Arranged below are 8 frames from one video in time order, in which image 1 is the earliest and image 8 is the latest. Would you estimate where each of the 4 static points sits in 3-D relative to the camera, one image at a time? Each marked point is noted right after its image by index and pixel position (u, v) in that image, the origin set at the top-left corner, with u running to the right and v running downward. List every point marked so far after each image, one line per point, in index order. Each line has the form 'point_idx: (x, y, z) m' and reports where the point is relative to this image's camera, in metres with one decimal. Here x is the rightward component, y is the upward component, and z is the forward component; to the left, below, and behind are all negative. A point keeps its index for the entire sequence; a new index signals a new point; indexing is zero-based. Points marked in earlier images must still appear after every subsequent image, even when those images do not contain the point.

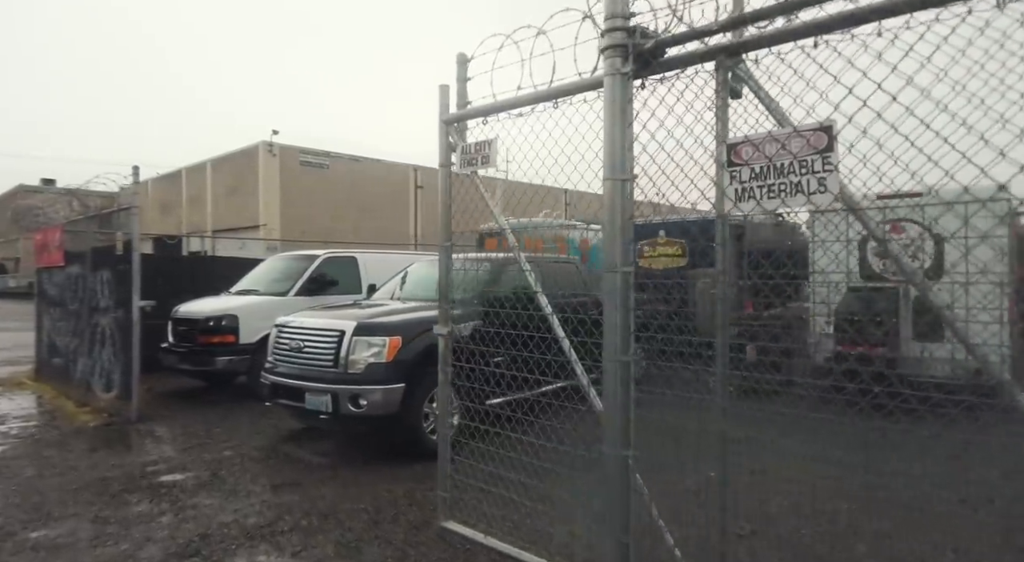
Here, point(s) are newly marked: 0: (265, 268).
0: (-4.2, +0.2, +9.5) m
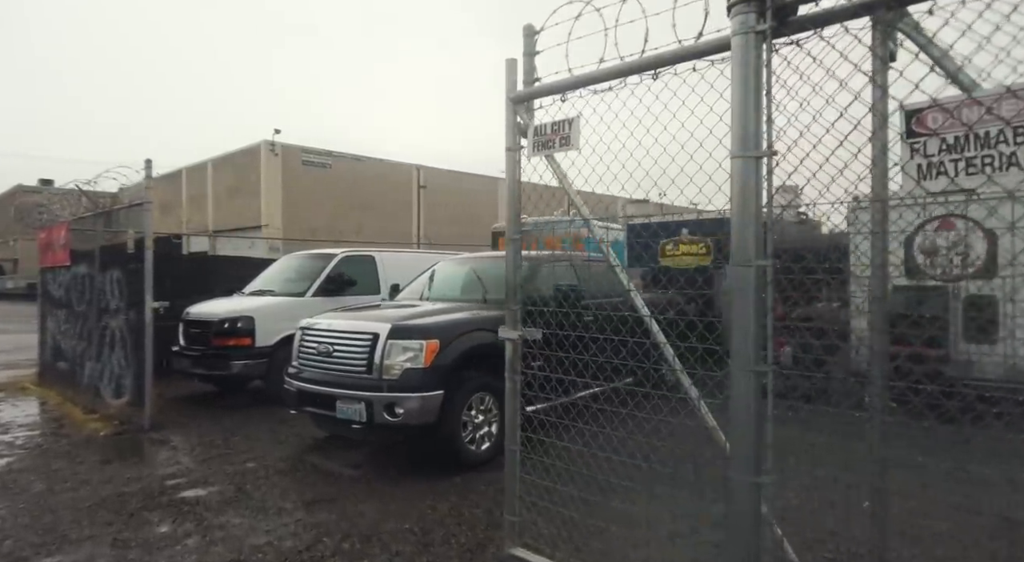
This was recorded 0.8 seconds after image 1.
0: (-3.8, +0.2, +9.1) m
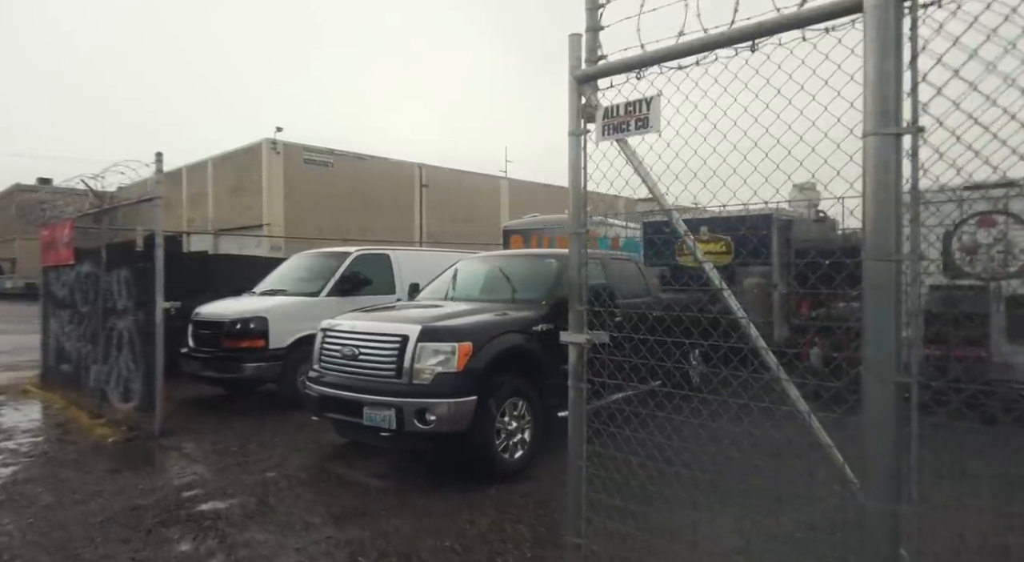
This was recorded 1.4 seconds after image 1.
0: (-3.5, +0.2, +8.8) m
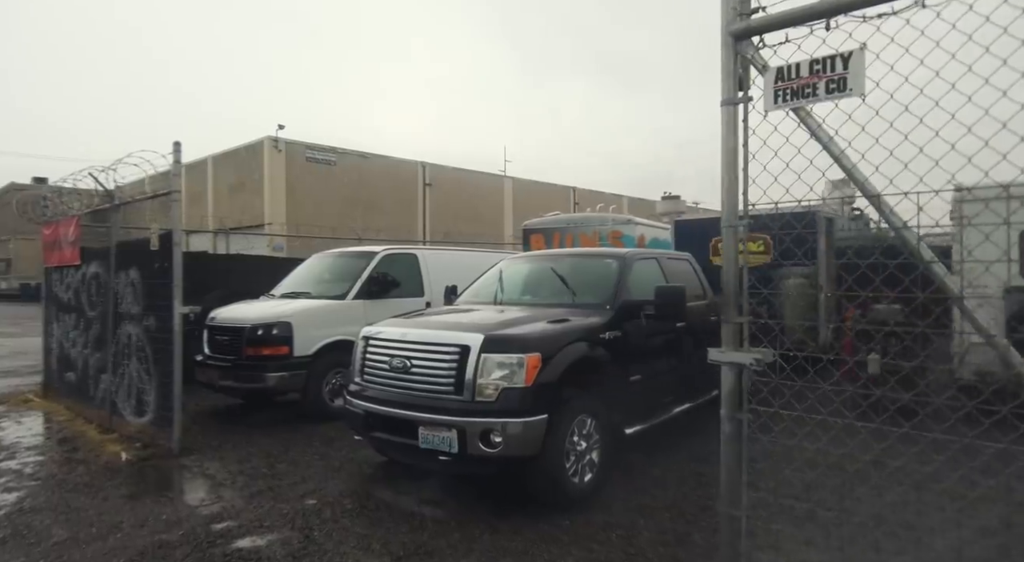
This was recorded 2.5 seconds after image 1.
0: (-2.9, +0.2, +8.2) m
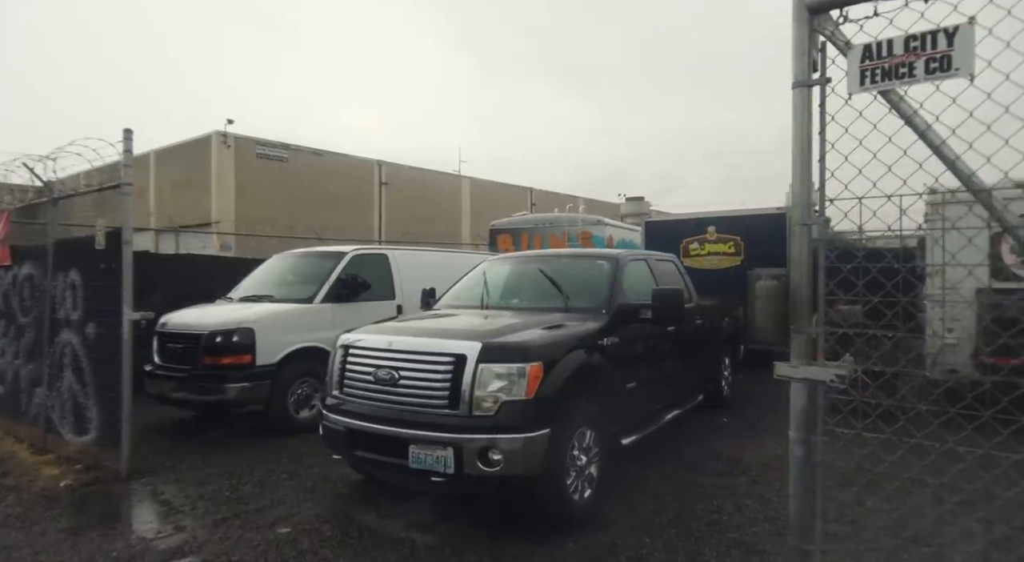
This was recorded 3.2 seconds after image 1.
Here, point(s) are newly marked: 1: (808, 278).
0: (-3.2, +0.2, +7.7) m
1: (+1.0, 0.0, +1.9) m
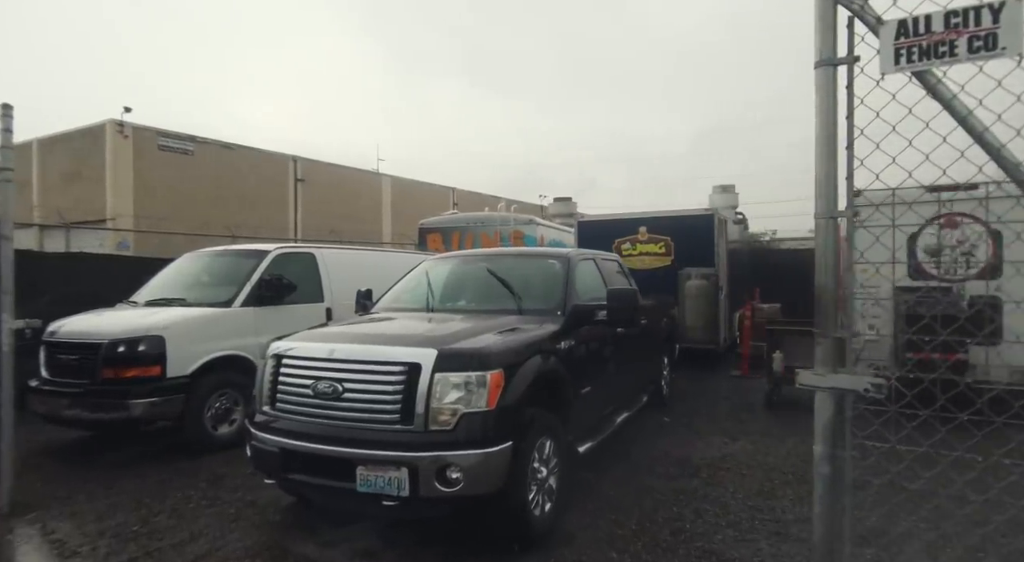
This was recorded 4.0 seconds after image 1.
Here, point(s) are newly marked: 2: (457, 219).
0: (-4.0, +0.2, +6.9) m
1: (+1.0, 0.0, +1.7) m
2: (-1.4, +1.6, +14.9) m
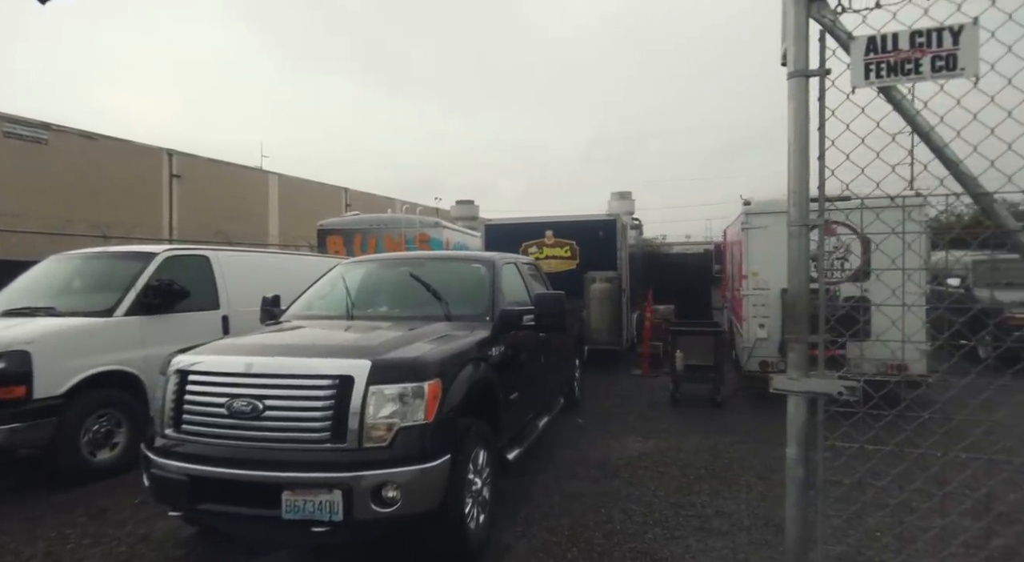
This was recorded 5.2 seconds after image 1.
0: (-4.9, +0.1, +6.0) m
1: (+0.9, 0.0, +1.8) m
2: (-3.8, +1.5, +14.4) m
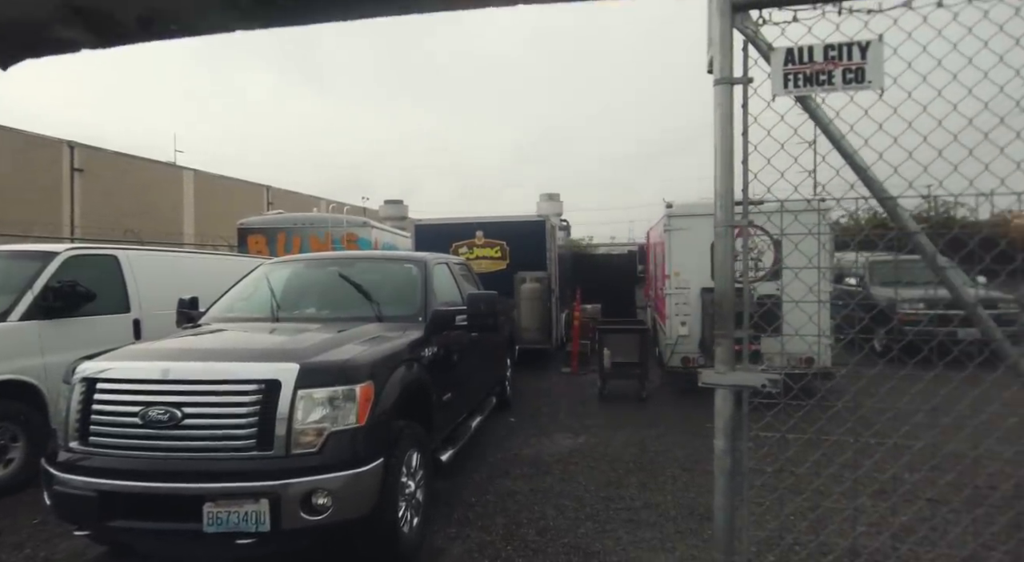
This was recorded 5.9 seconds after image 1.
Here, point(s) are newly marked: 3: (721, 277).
0: (-5.6, +0.1, +5.4) m
1: (+0.7, 0.0, +1.9) m
2: (-5.5, +1.5, +13.8) m
3: (+0.7, 0.0, +1.9) m
